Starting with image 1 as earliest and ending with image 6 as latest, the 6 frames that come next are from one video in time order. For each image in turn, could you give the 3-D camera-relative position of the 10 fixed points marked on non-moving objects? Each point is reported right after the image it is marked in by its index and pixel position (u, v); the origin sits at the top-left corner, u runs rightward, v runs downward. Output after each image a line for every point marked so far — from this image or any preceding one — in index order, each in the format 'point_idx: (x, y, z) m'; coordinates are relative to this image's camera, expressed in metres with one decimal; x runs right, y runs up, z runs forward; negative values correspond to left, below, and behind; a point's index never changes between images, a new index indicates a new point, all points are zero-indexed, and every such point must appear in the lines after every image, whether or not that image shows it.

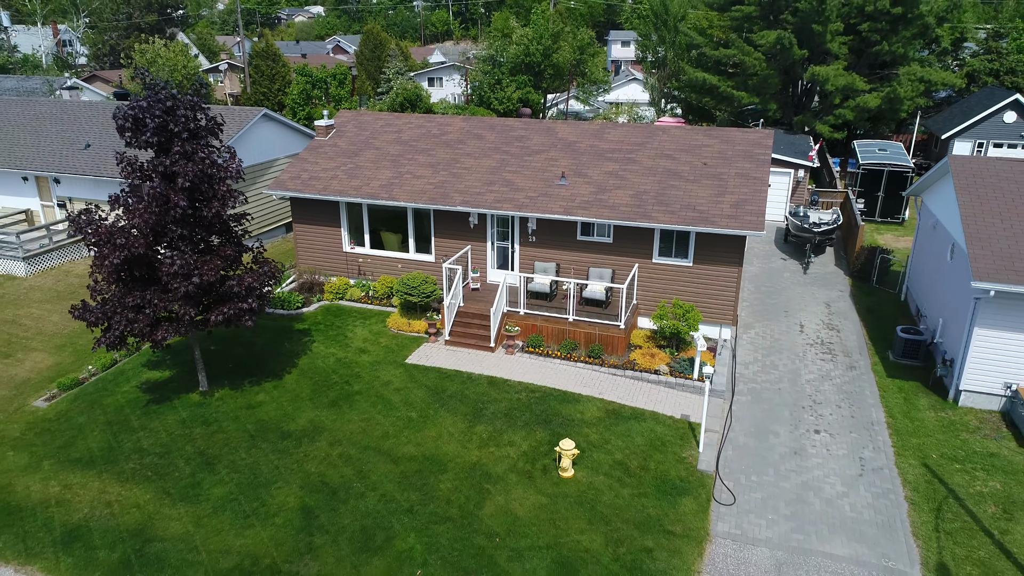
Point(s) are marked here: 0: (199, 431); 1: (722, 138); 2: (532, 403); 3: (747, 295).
0: (-4.7, -2.1, +10.4) m
1: (+4.3, +3.1, +14.2) m
2: (+0.3, -1.8, +10.8) m
3: (+5.2, -0.1, +15.1) m
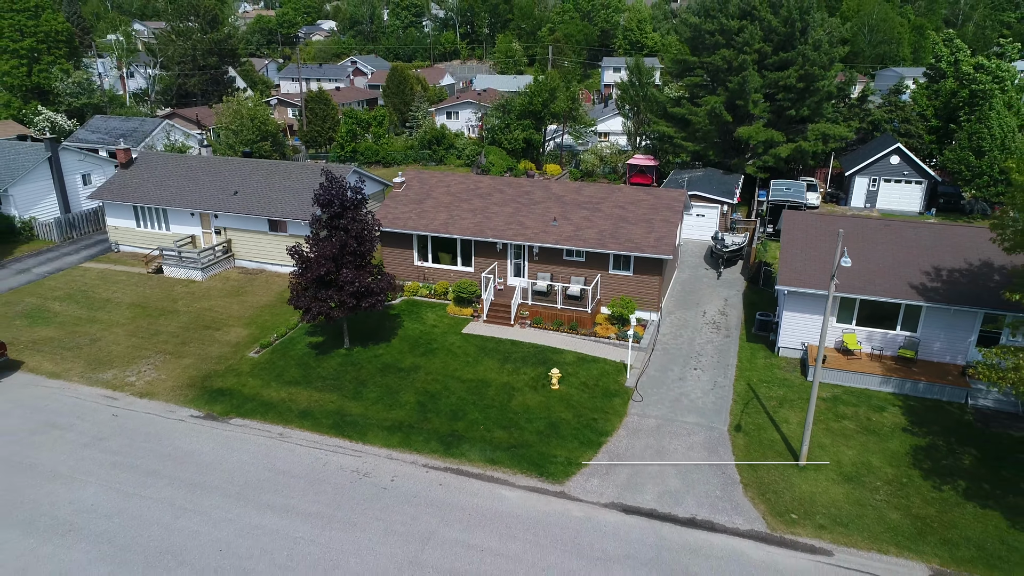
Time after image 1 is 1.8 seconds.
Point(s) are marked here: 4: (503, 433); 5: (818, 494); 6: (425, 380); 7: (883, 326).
0: (-4.3, -2.1, +18.6) m
1: (+4.7, +3.0, +22.5) m
2: (+0.7, -1.8, +19.1) m
3: (+5.6, -0.1, +23.3) m
4: (-0.2, -3.3, +15.9) m
5: (+6.1, -4.1, +13.8) m
6: (-2.2, -2.4, +17.9) m
7: (+9.8, -1.0, +18.0) m
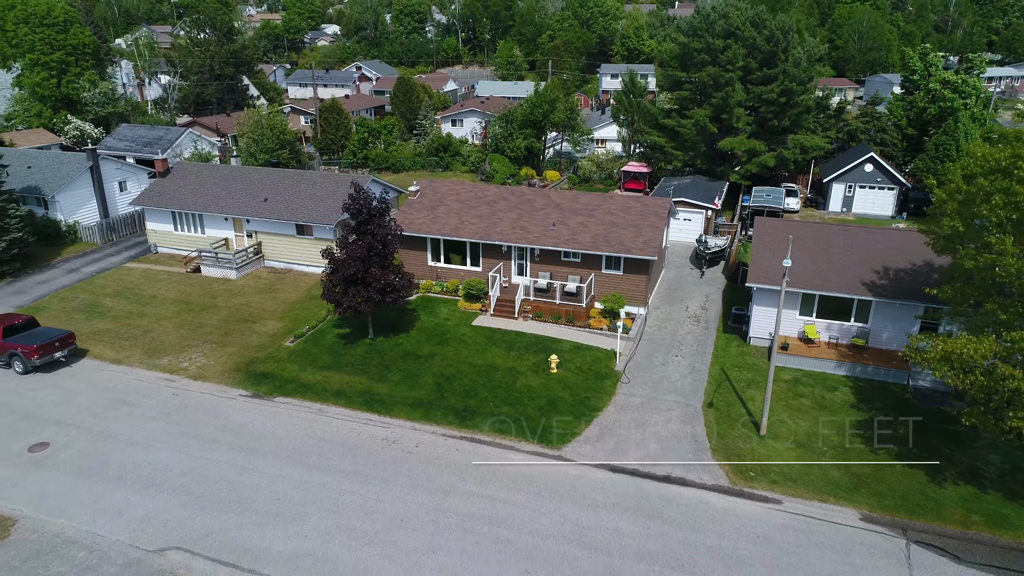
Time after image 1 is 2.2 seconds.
0: (-4.2, -2.0, +21.3) m
1: (+4.8, +3.1, +25.2) m
2: (+0.8, -1.7, +21.8) m
3: (+5.7, -0.1, +26.0) m
4: (0.0, -3.2, +18.6) m
5: (+6.3, -4.0, +16.5) m
6: (-2.1, -2.3, +20.6) m
7: (+9.9, -0.9, +20.7) m
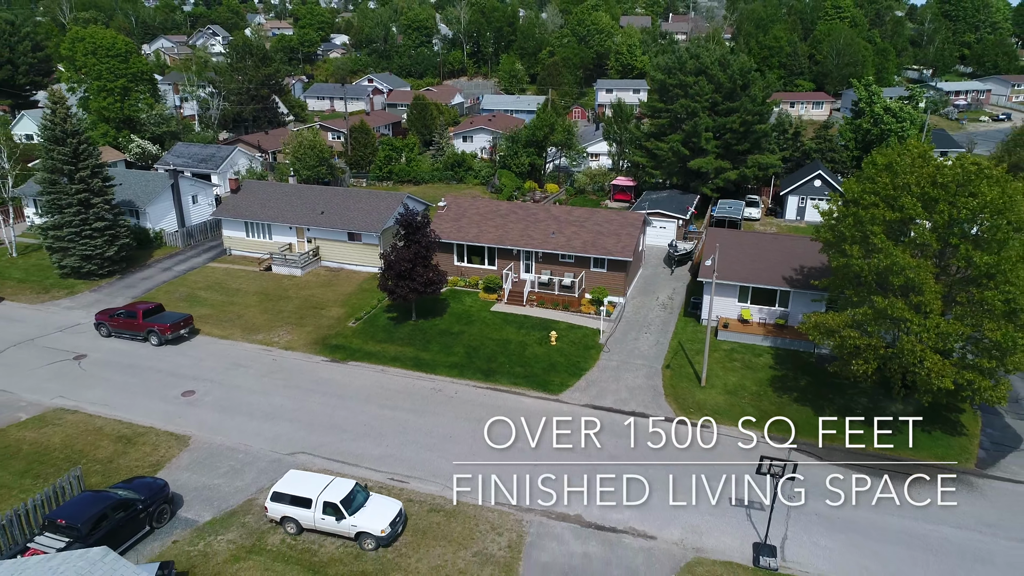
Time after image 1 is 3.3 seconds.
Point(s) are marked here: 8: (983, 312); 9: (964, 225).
0: (-3.8, -1.8, +28.2) m
1: (+5.2, +3.4, +32.0) m
2: (+1.2, -1.5, +28.6) m
3: (+6.1, +0.2, +32.9) m
4: (+0.4, -3.0, +25.4) m
5: (+6.7, -3.8, +23.4) m
6: (-1.7, -2.0, +27.5) m
7: (+10.3, -0.6, +27.6) m
8: (+13.5, -0.7, +19.8) m
9: (+13.4, +1.8, +20.3) m
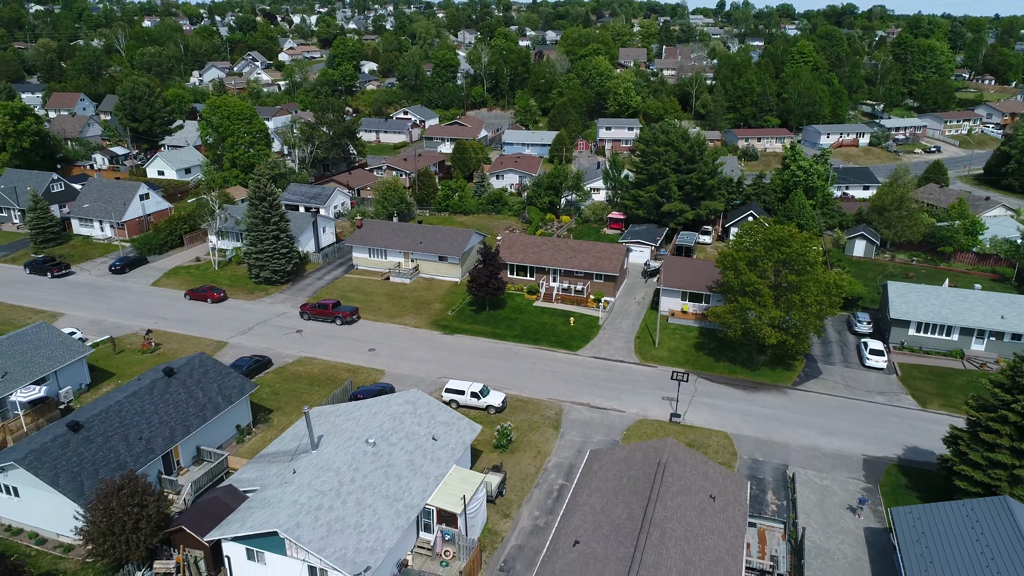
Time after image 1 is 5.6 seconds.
0: (-1.4, -2.0, +47.3) m
1: (+7.6, +3.1, +51.2) m
2: (+3.6, -1.7, +47.7) m
3: (+8.5, -0.1, +52.0) m
4: (+2.7, -3.2, +44.6) m
5: (+9.1, -4.1, +42.5) m
6: (+0.7, -2.3, +46.6) m
7: (+12.7, -0.9, +46.7) m
8: (+15.9, -1.0, +38.9) m
9: (+15.8, +1.5, +39.4) m
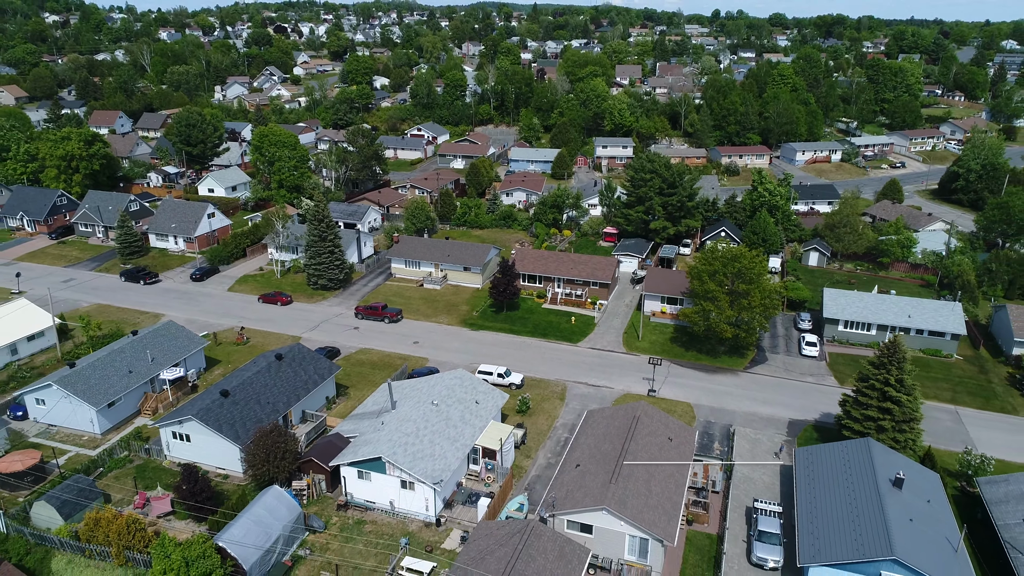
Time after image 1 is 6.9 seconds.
0: (-0.3, -2.5, +58.9) m
1: (+8.7, +2.6, +62.7) m
2: (+4.7, -2.2, +59.3) m
3: (+9.6, -0.5, +63.6) m
4: (+3.9, -3.7, +56.1) m
5: (+10.2, -4.5, +54.1) m
6: (+1.8, -2.8, +58.1) m
7: (+13.8, -1.4, +58.3) m
8: (+17.0, -1.4, +50.5) m
9: (+16.9, +1.1, +51.0) m
